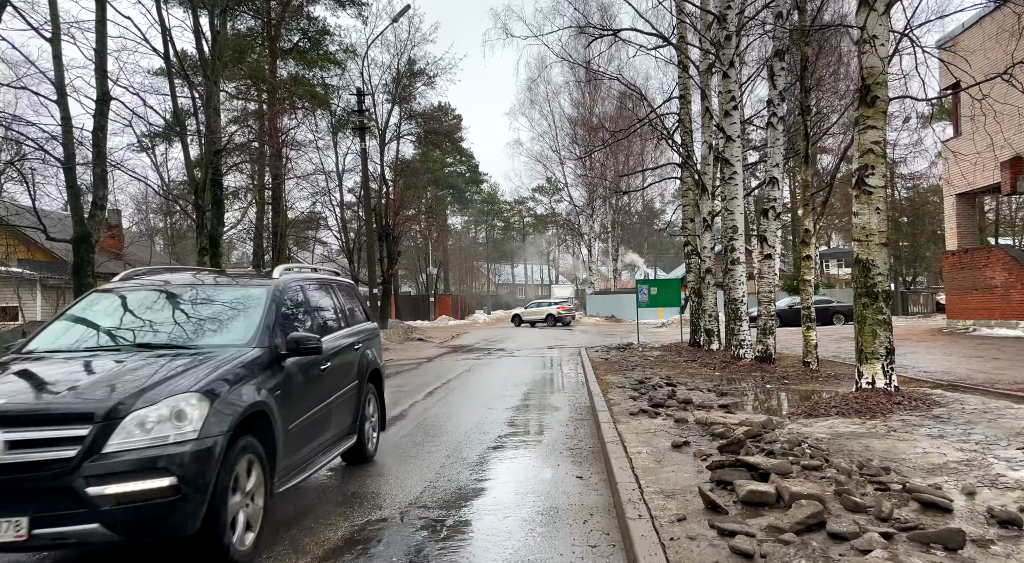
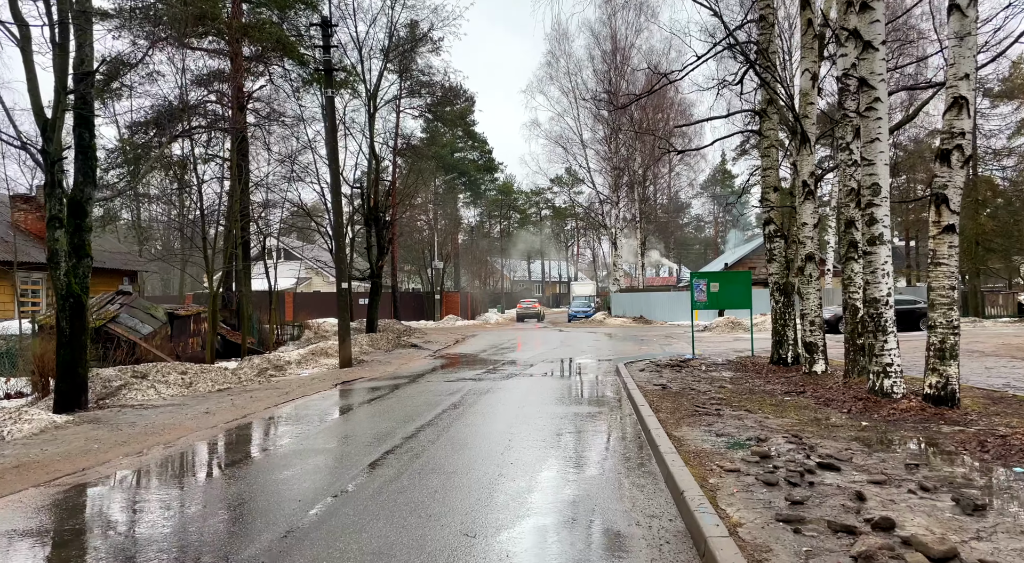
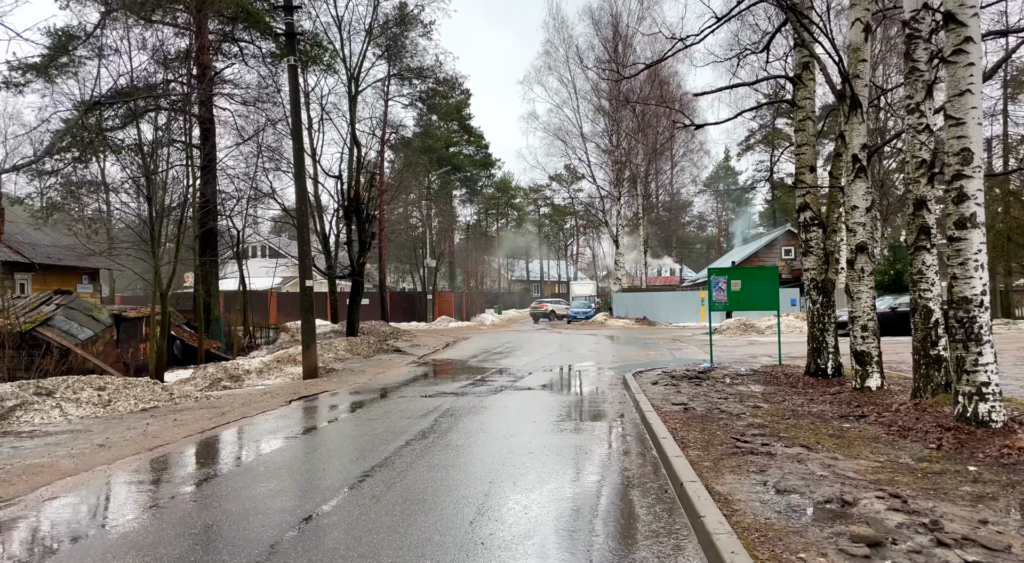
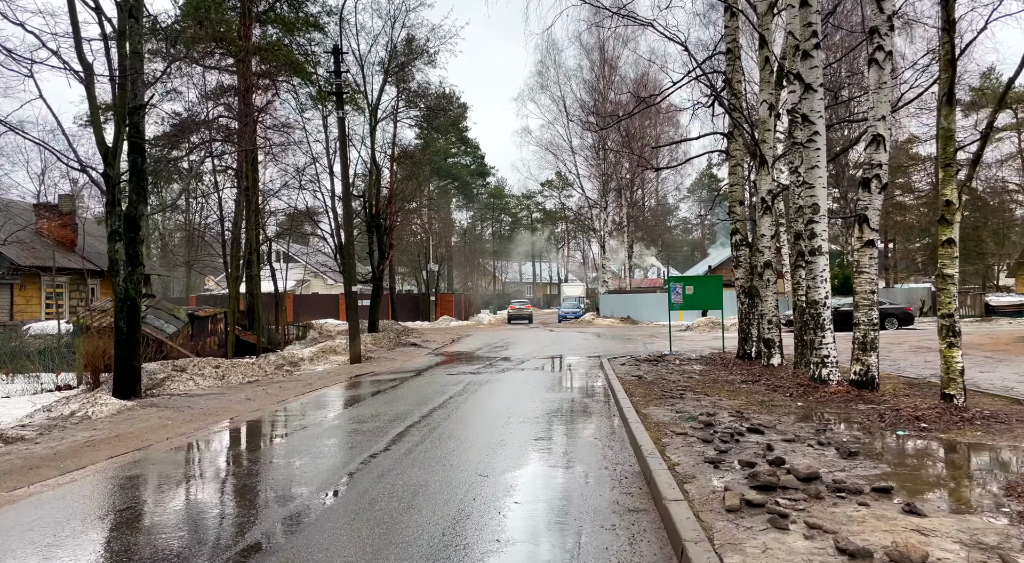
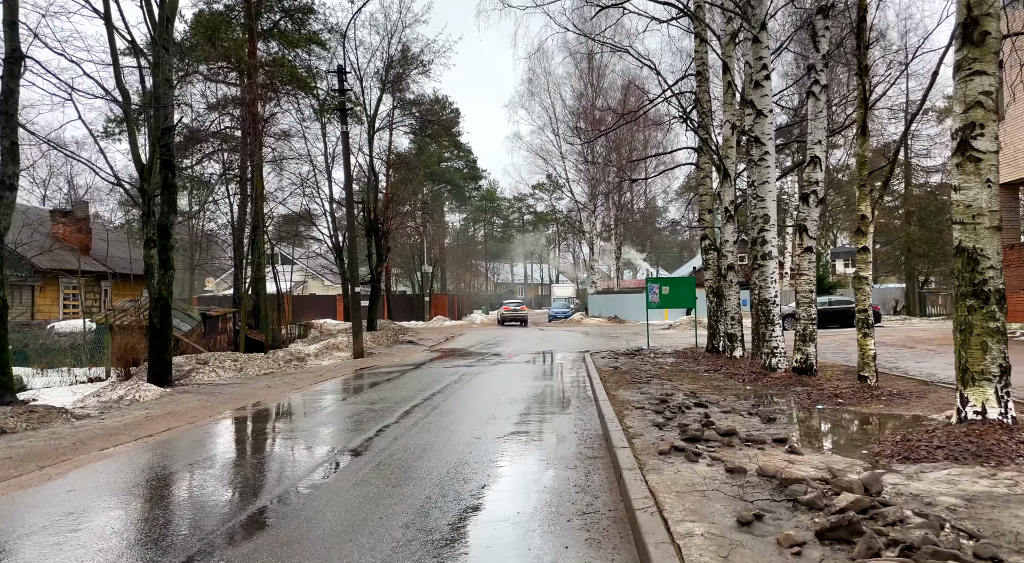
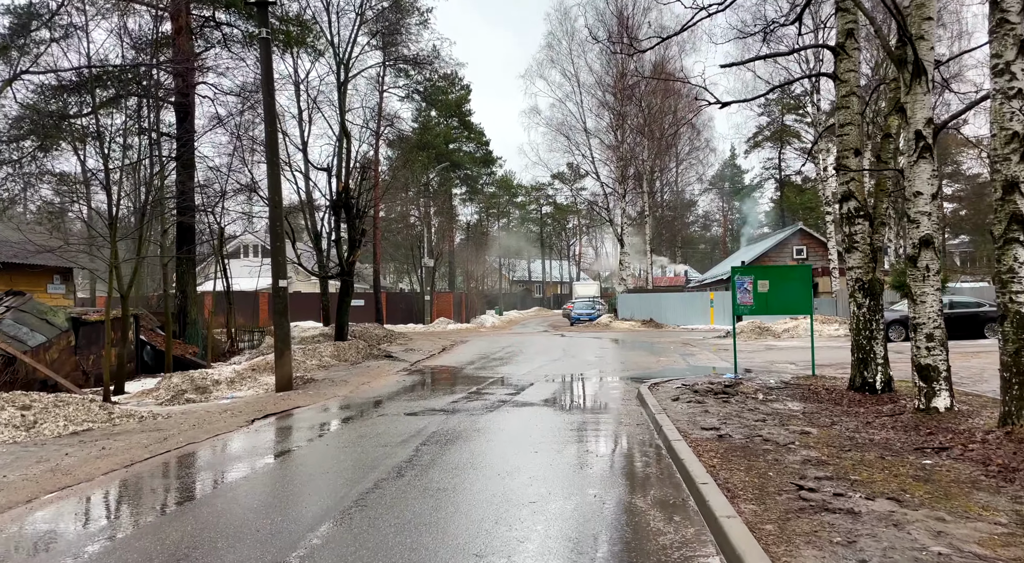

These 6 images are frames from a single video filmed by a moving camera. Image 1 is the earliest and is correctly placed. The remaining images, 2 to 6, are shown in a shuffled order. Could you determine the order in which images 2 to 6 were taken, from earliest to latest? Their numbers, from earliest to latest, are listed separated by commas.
5, 4, 2, 3, 6
